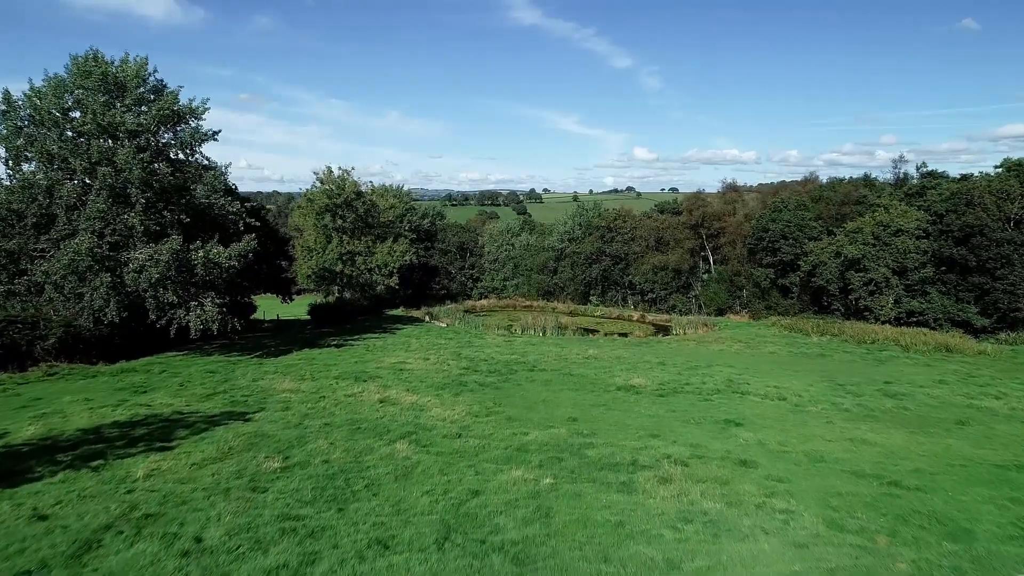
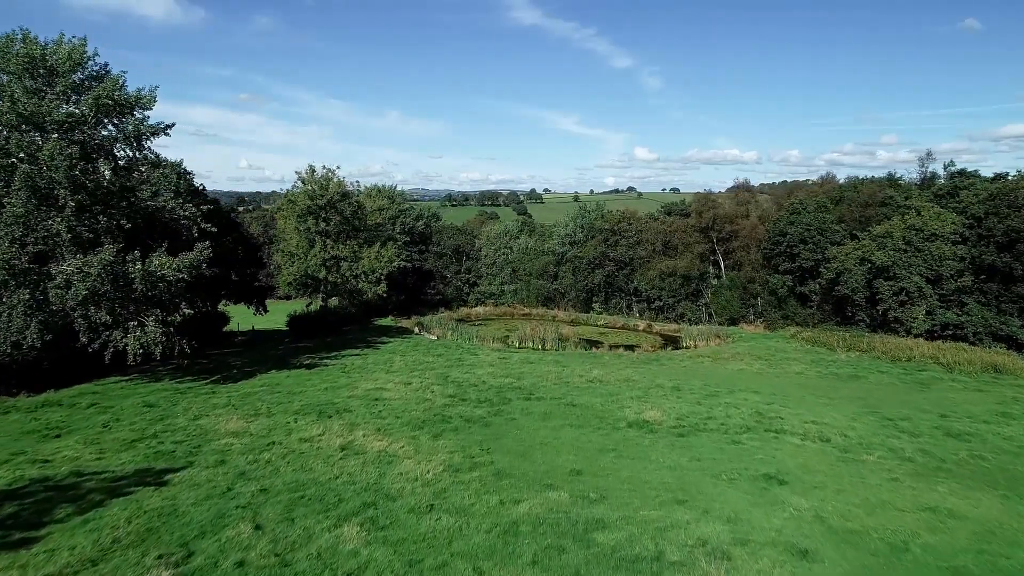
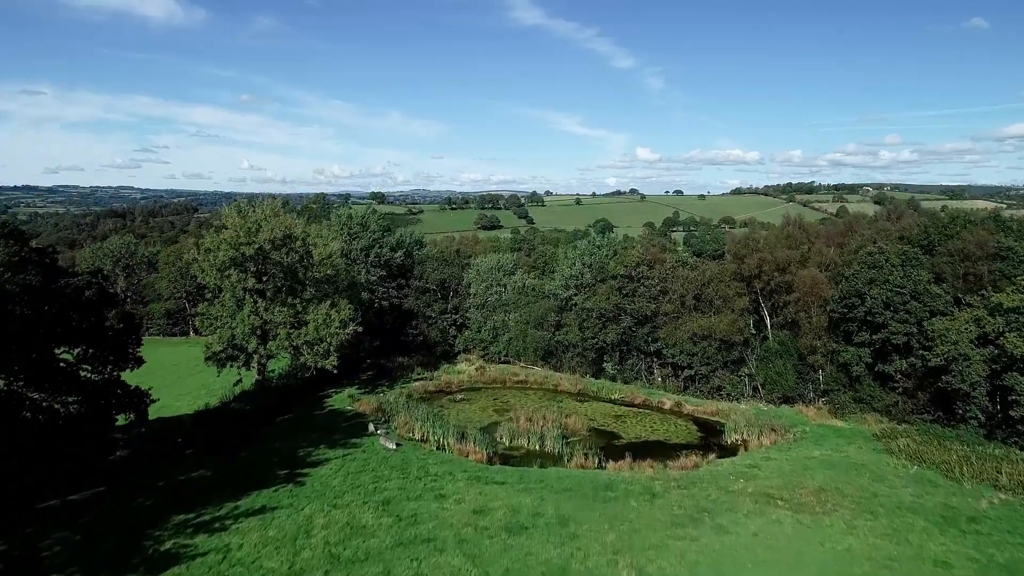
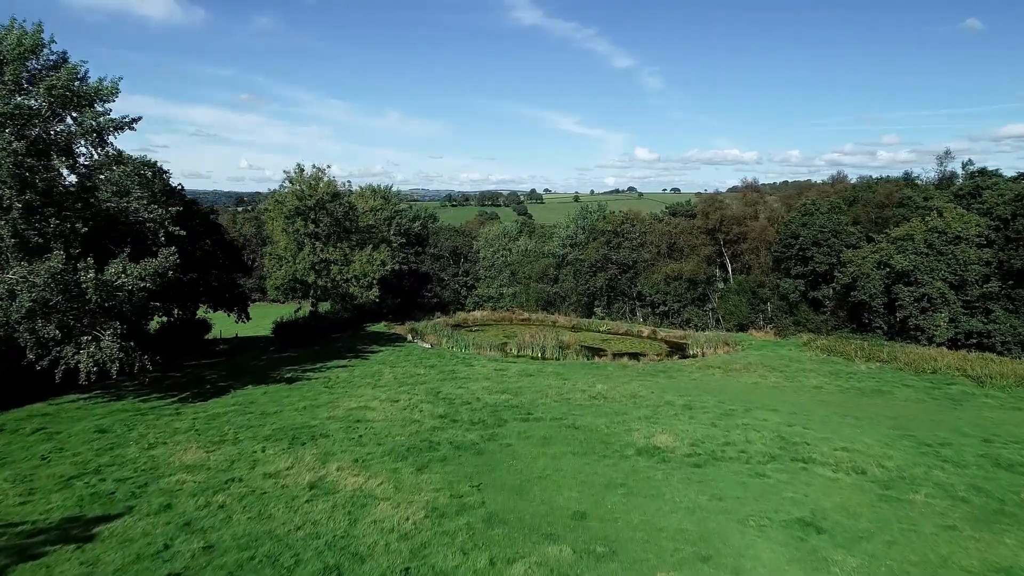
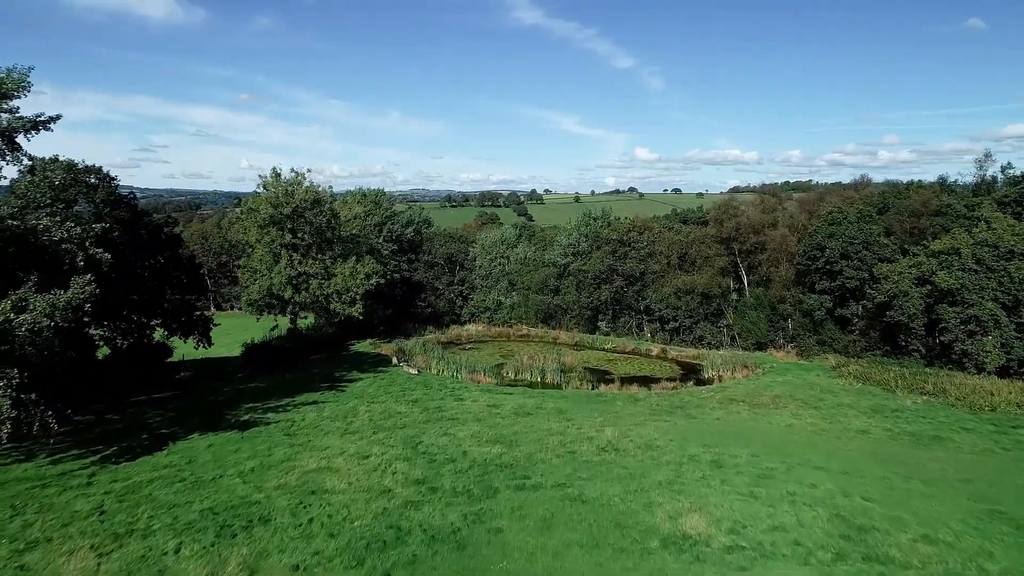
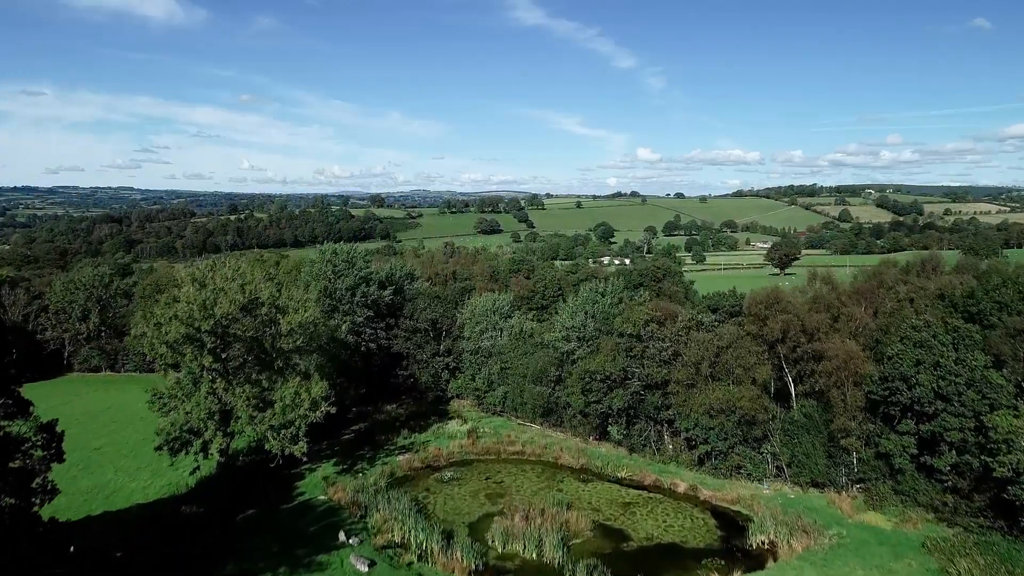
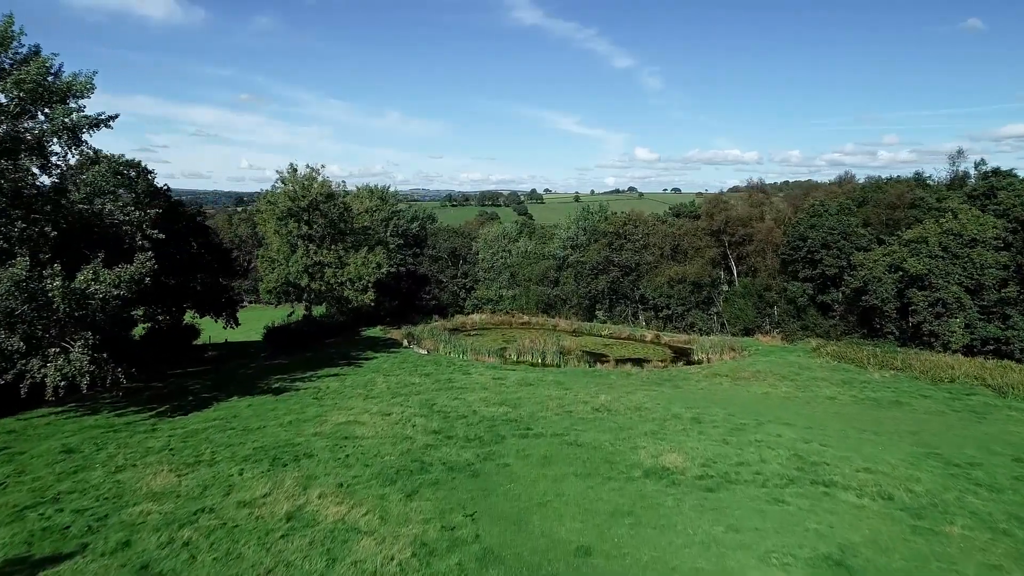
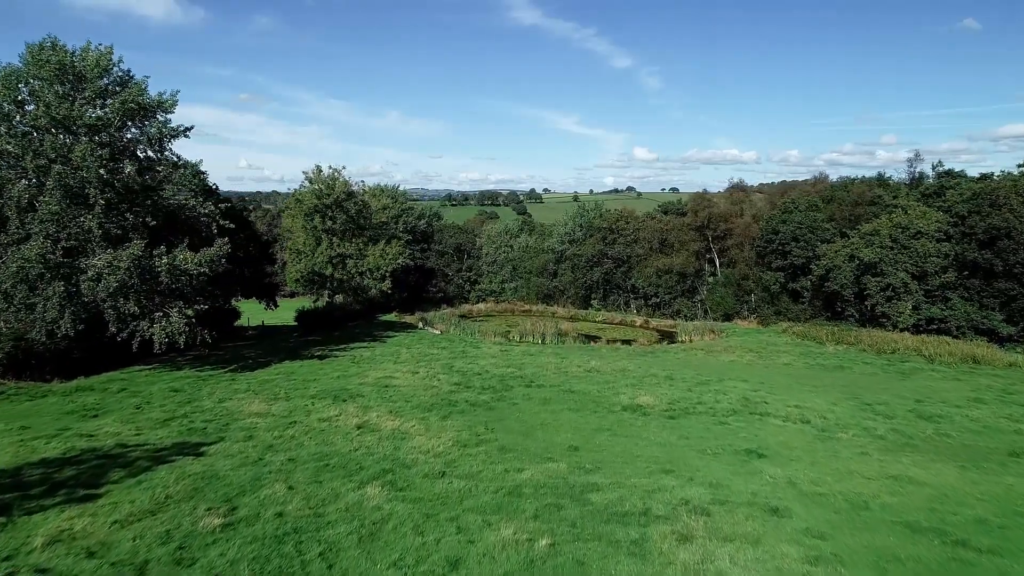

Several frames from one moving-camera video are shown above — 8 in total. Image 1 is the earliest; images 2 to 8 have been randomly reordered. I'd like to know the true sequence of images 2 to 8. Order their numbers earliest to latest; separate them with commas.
8, 2, 4, 7, 5, 3, 6
